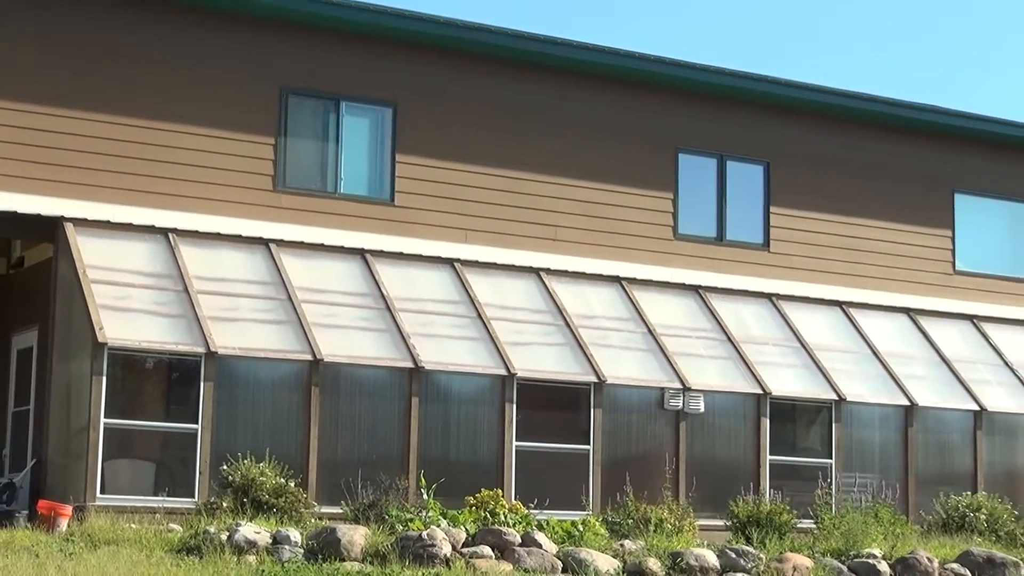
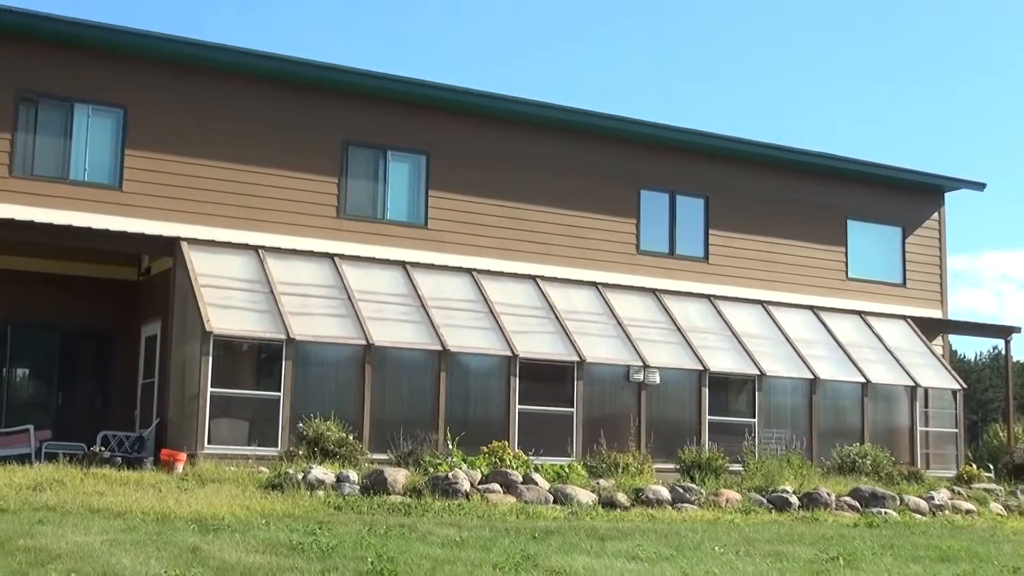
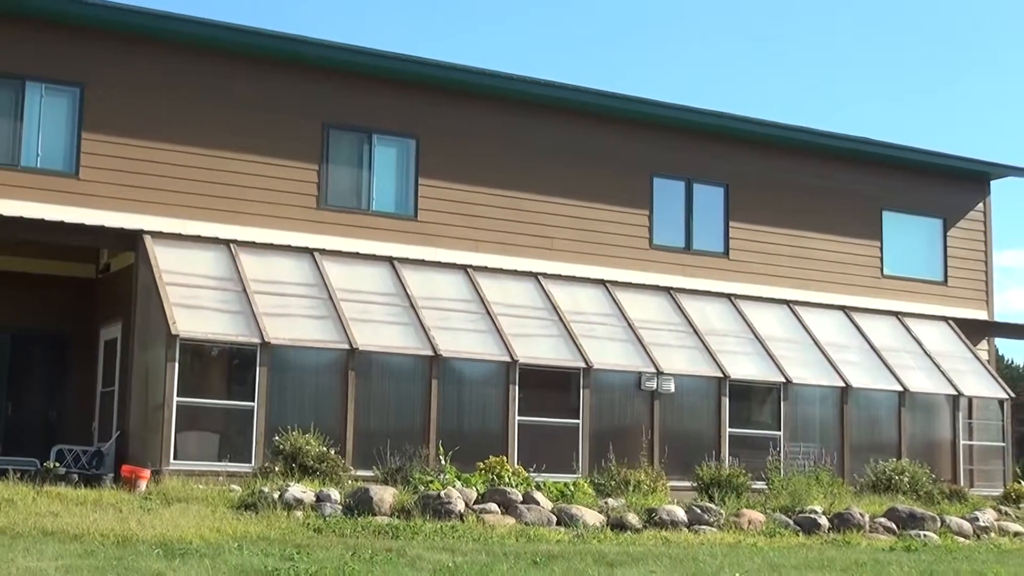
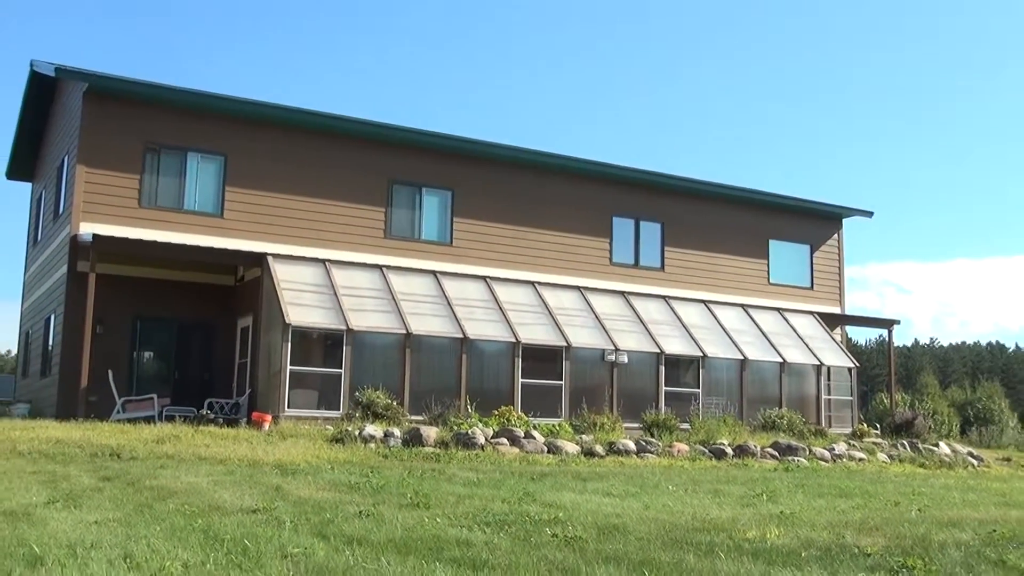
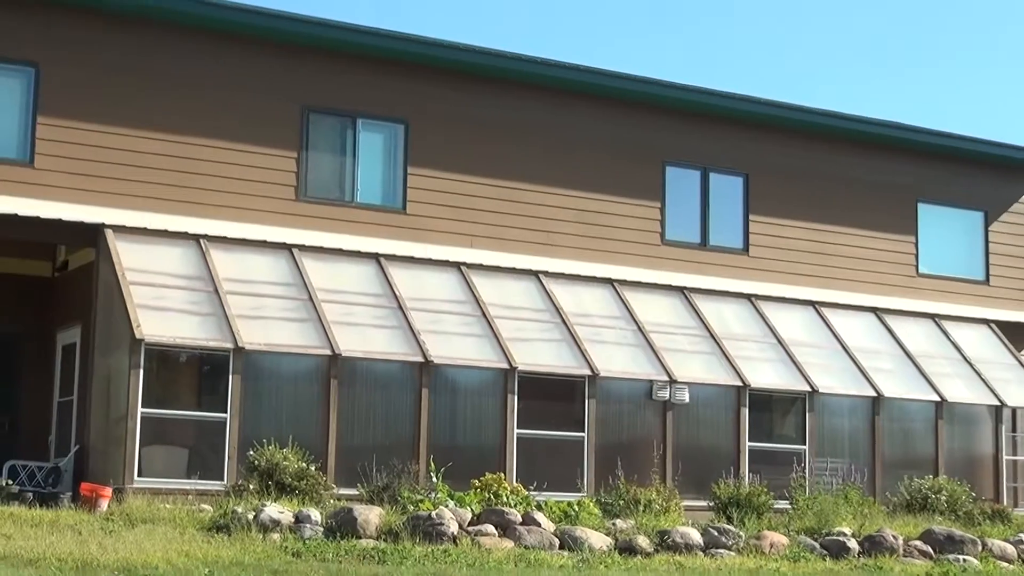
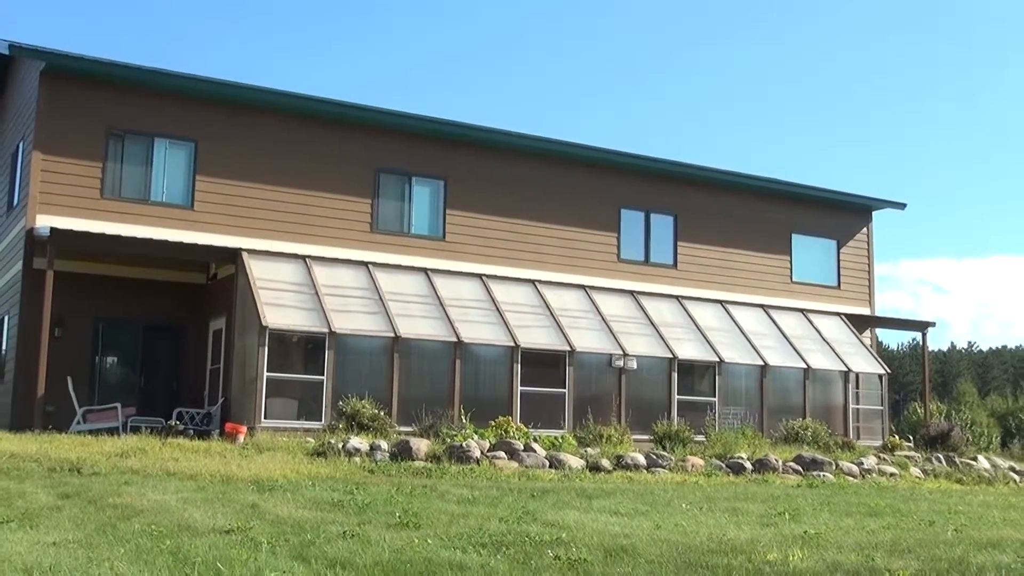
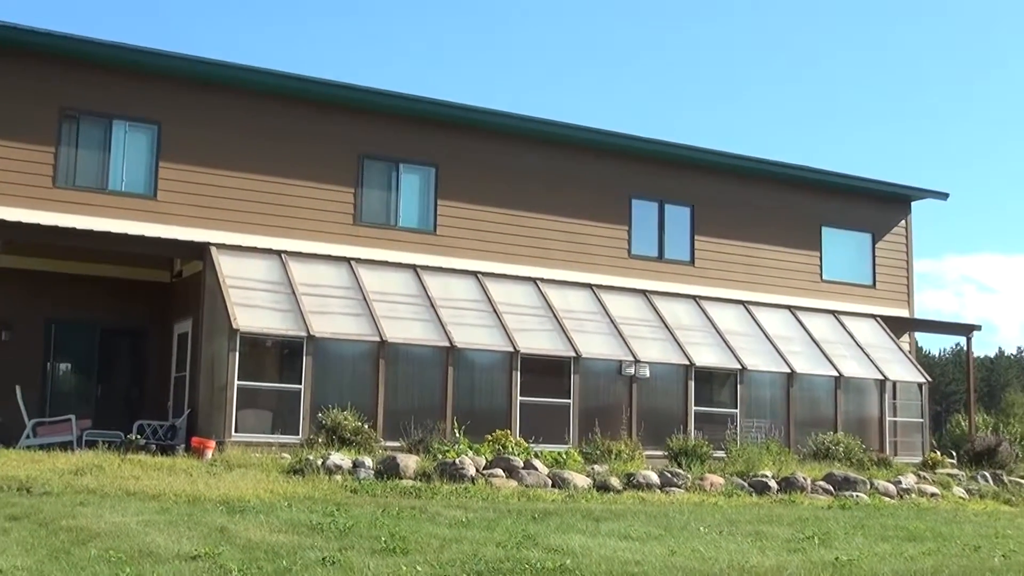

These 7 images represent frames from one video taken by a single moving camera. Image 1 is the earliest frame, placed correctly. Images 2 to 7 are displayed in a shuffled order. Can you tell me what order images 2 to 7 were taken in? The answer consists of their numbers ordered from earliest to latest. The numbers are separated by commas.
5, 3, 2, 7, 6, 4
